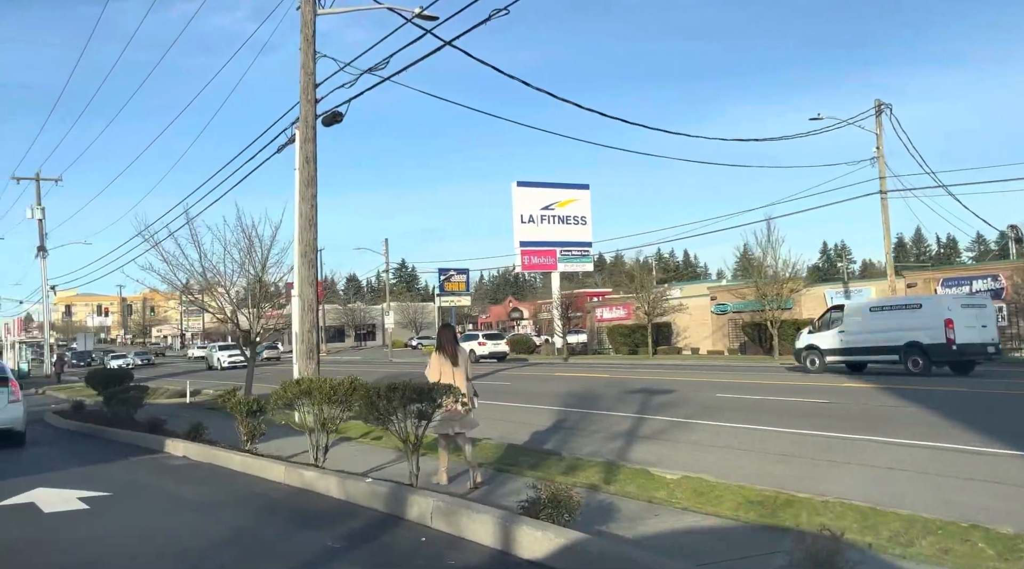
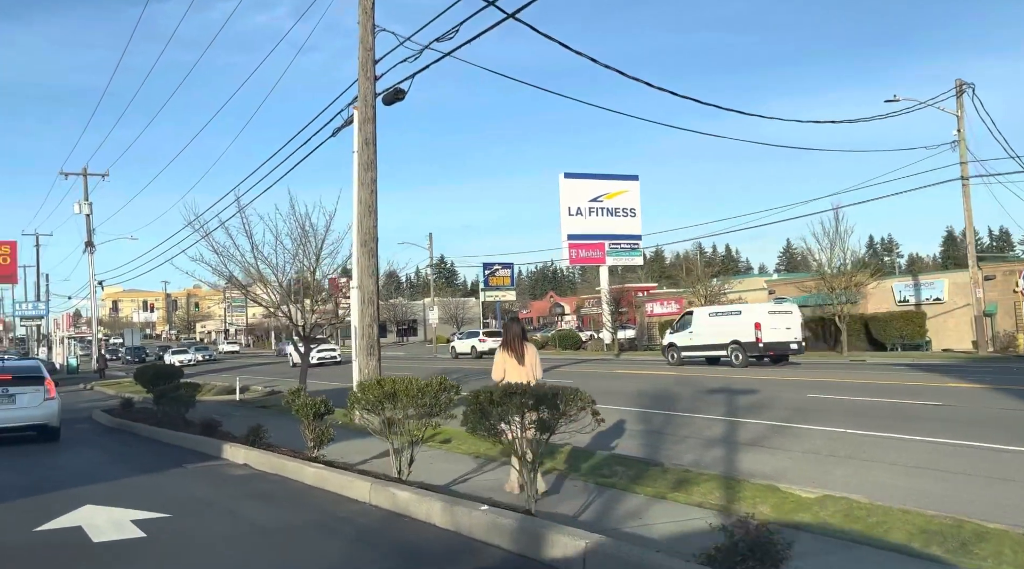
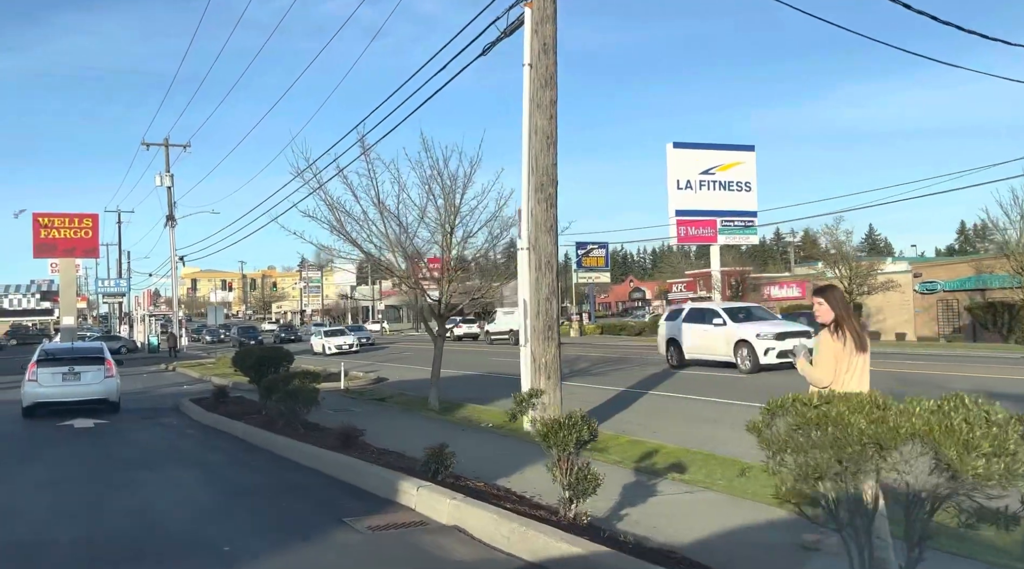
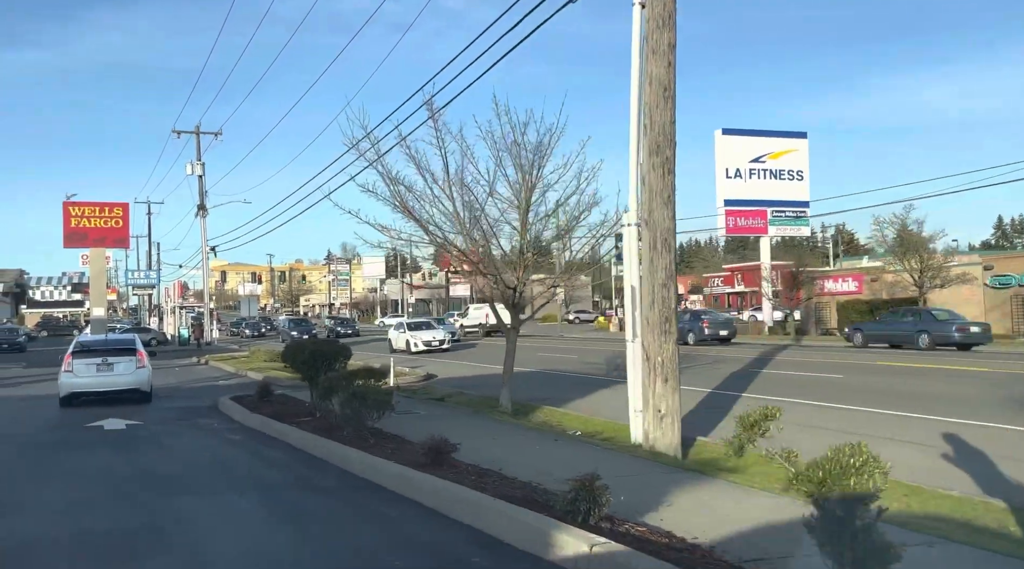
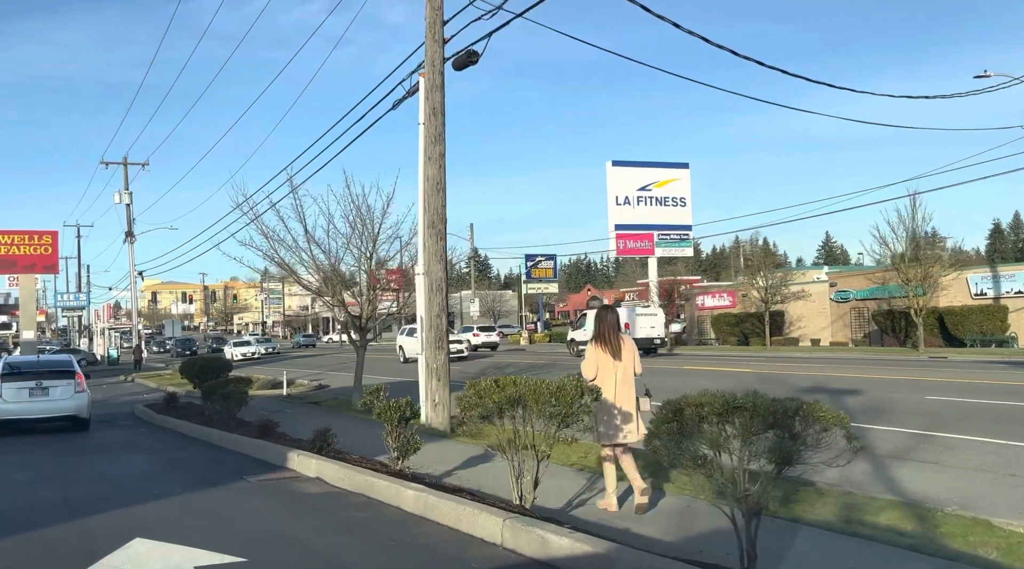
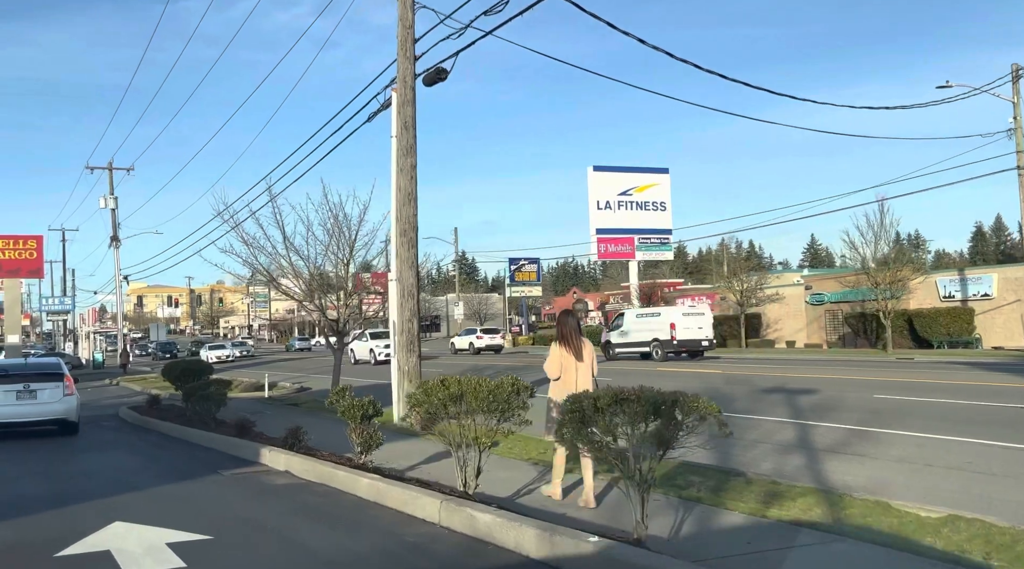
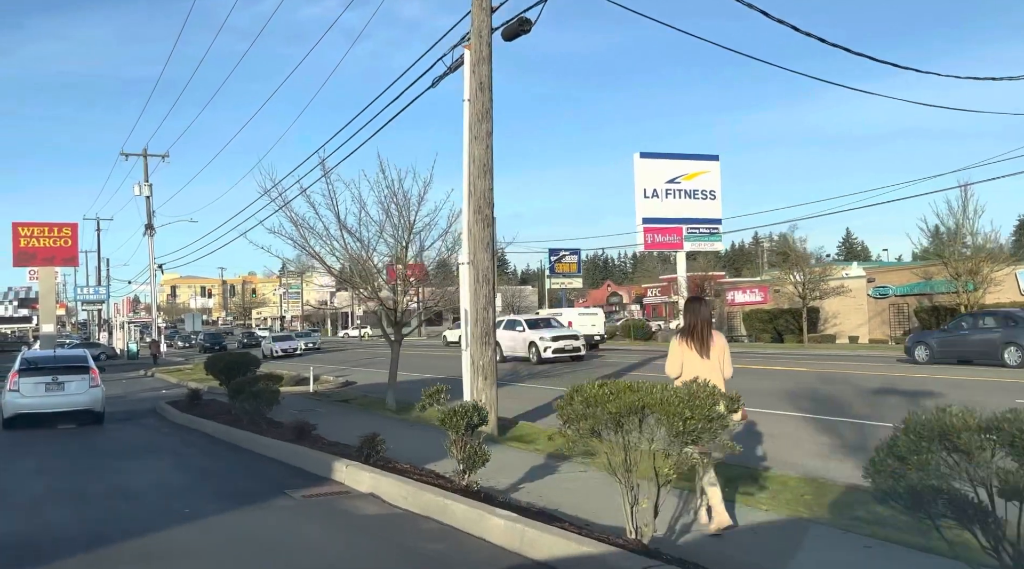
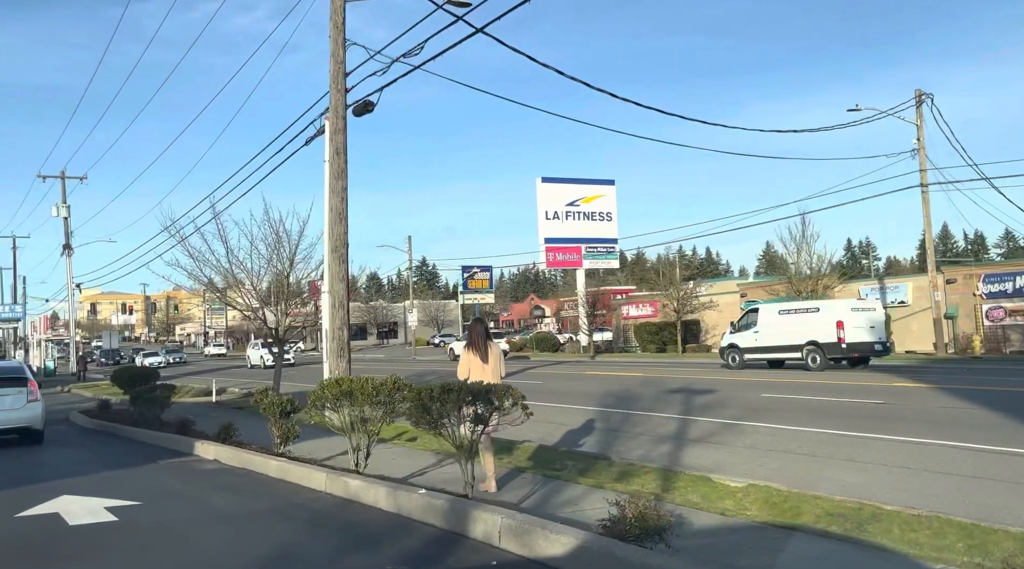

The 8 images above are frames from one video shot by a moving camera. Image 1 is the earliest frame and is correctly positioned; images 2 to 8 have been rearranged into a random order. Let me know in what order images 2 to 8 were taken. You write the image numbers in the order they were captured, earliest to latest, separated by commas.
8, 2, 6, 5, 7, 3, 4
